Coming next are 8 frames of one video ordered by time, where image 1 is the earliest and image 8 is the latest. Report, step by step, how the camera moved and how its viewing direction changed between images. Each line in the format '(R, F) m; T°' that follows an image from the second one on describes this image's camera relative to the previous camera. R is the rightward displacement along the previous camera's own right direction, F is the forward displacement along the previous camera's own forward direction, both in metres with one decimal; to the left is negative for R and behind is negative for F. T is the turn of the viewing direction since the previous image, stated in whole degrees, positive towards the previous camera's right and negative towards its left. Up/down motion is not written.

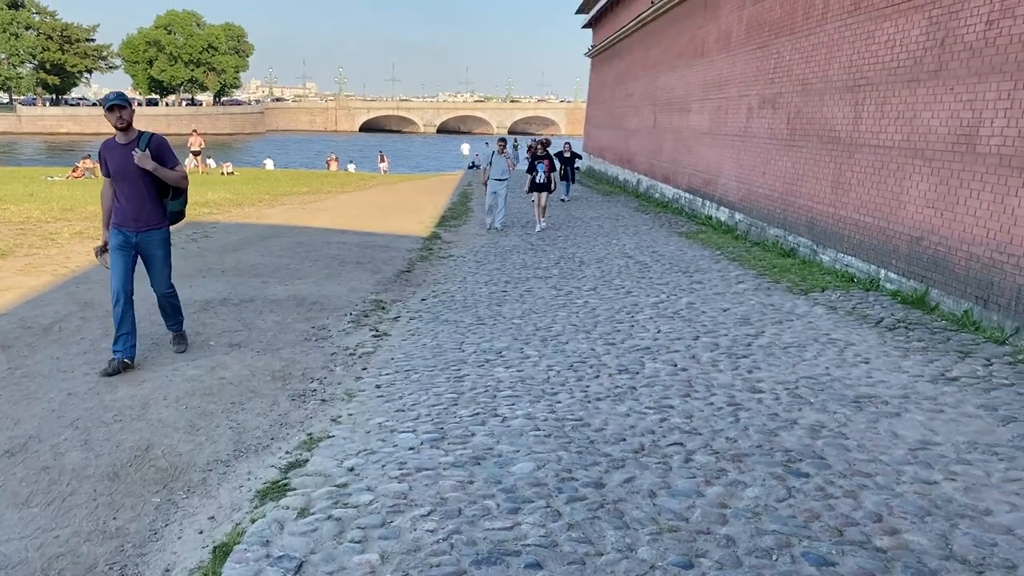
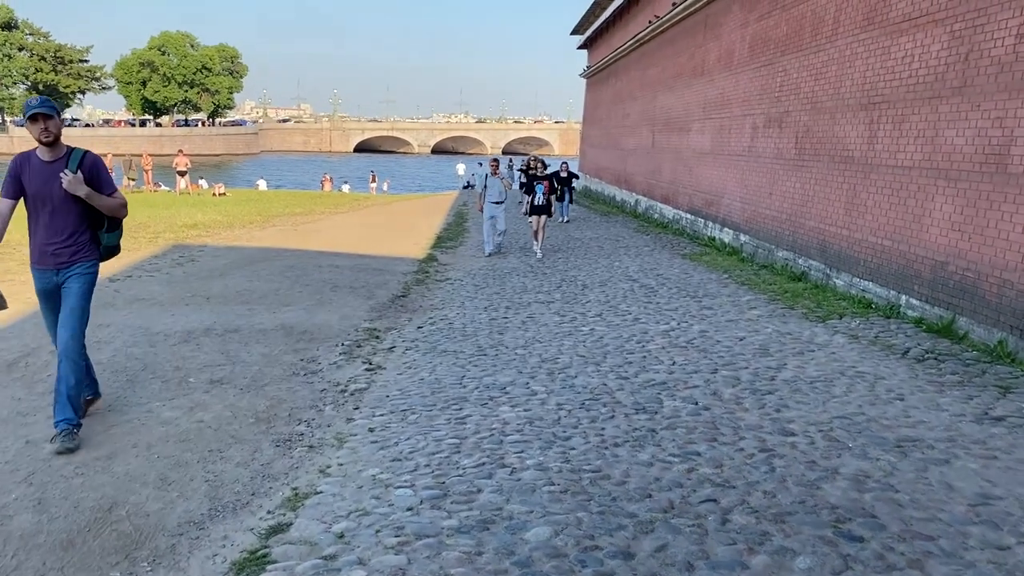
(-0.1, +0.5) m; 0°
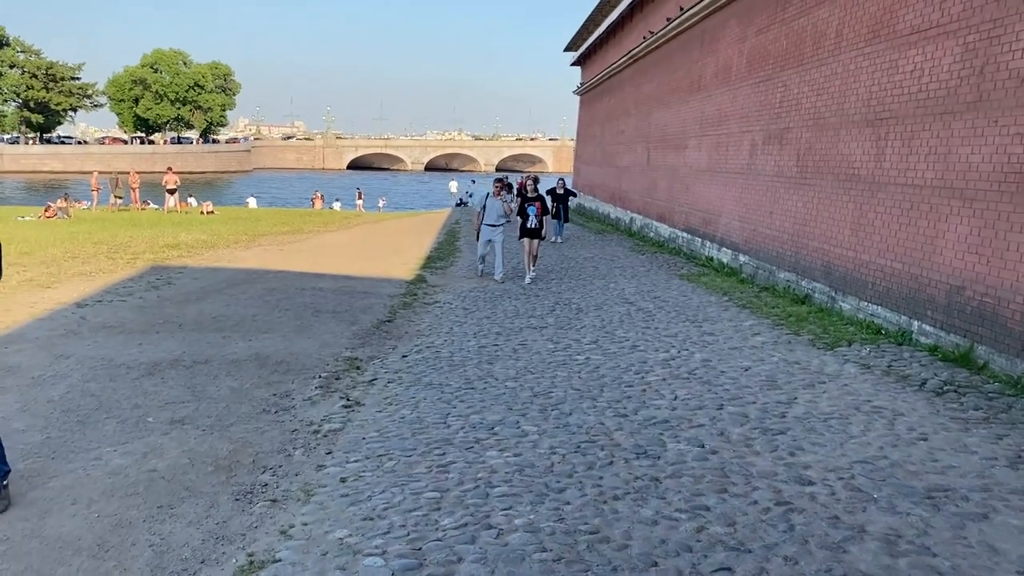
(0.0, +0.5) m; 0°
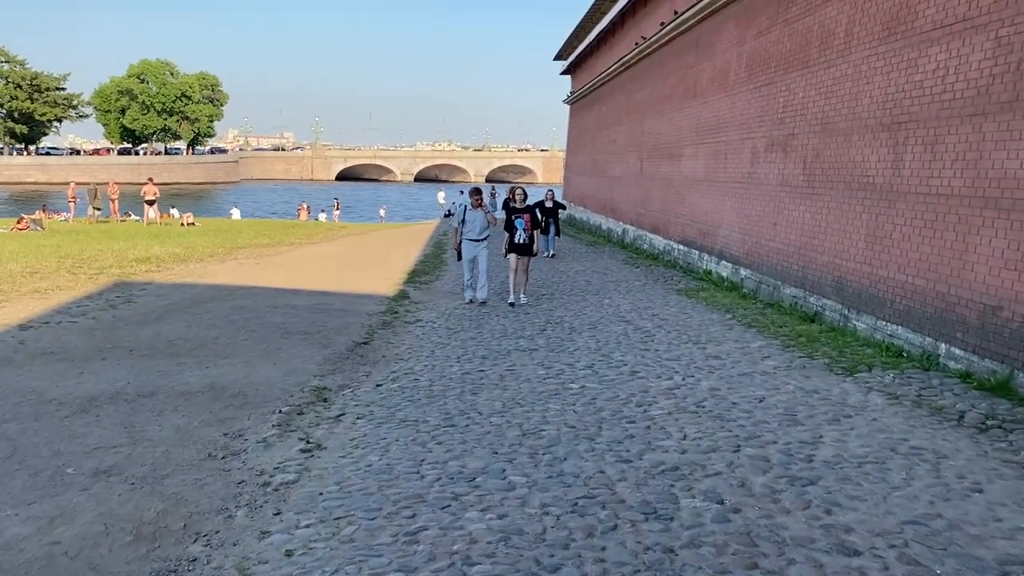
(0.0, +0.8) m; +1°
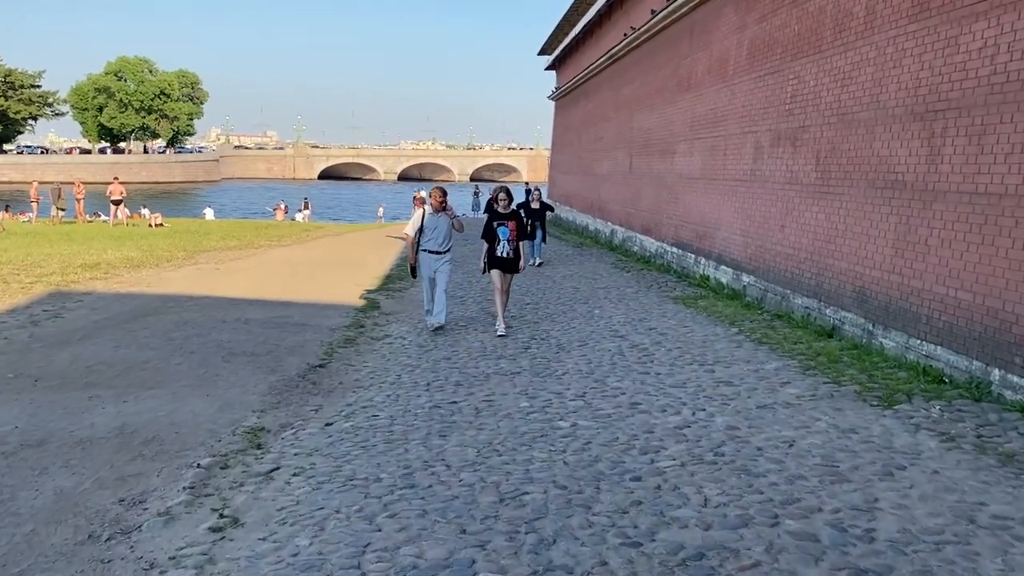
(+0.1, +1.2) m; +1°
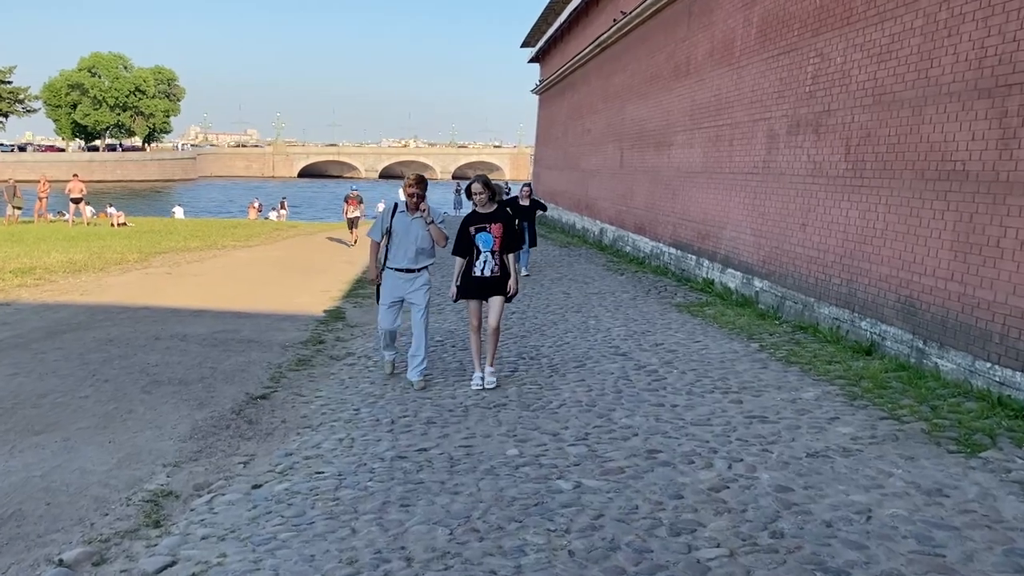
(0.0, +1.4) m; +1°
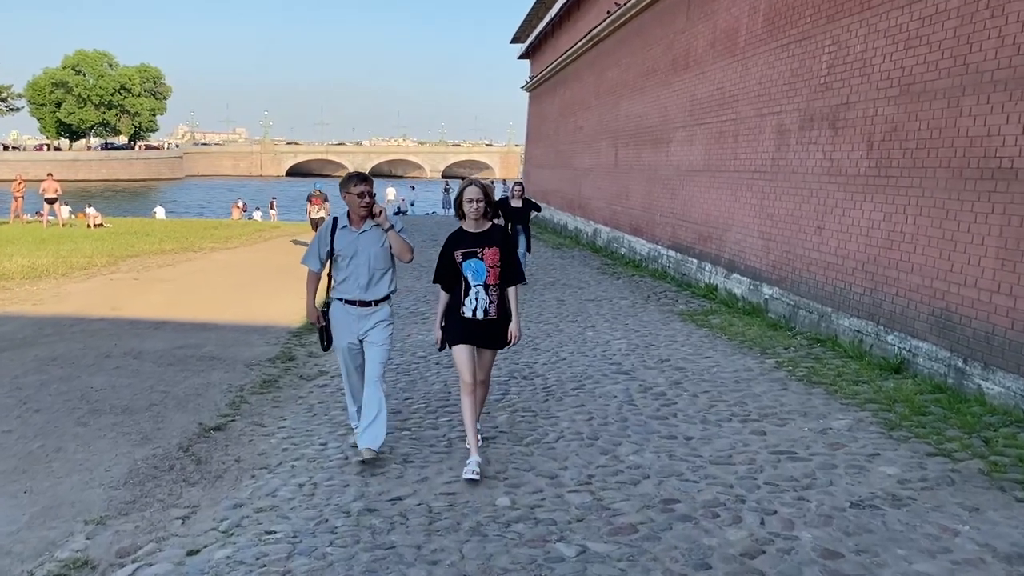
(0.0, +0.8) m; +1°
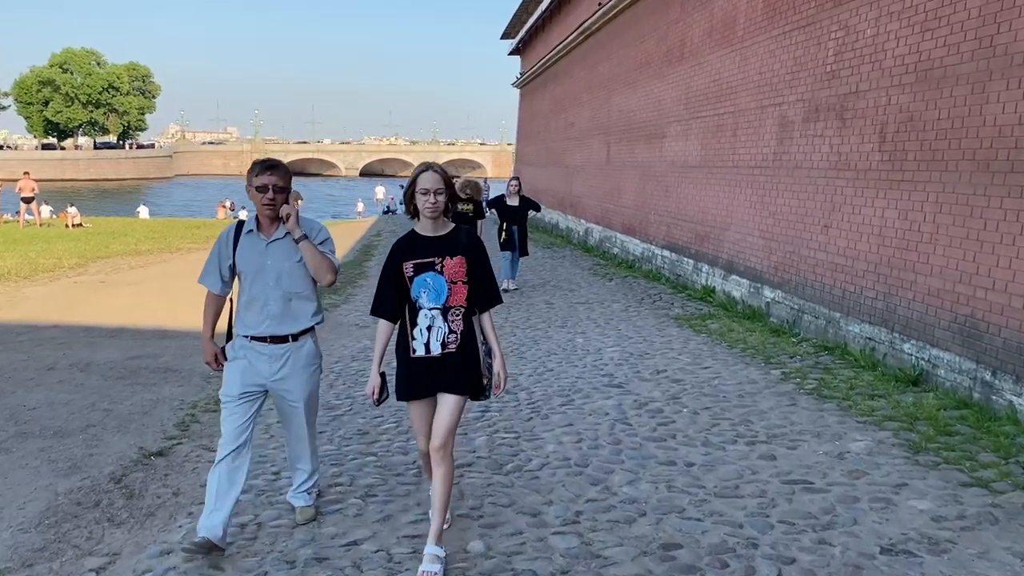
(+0.1, +0.6) m; 0°
